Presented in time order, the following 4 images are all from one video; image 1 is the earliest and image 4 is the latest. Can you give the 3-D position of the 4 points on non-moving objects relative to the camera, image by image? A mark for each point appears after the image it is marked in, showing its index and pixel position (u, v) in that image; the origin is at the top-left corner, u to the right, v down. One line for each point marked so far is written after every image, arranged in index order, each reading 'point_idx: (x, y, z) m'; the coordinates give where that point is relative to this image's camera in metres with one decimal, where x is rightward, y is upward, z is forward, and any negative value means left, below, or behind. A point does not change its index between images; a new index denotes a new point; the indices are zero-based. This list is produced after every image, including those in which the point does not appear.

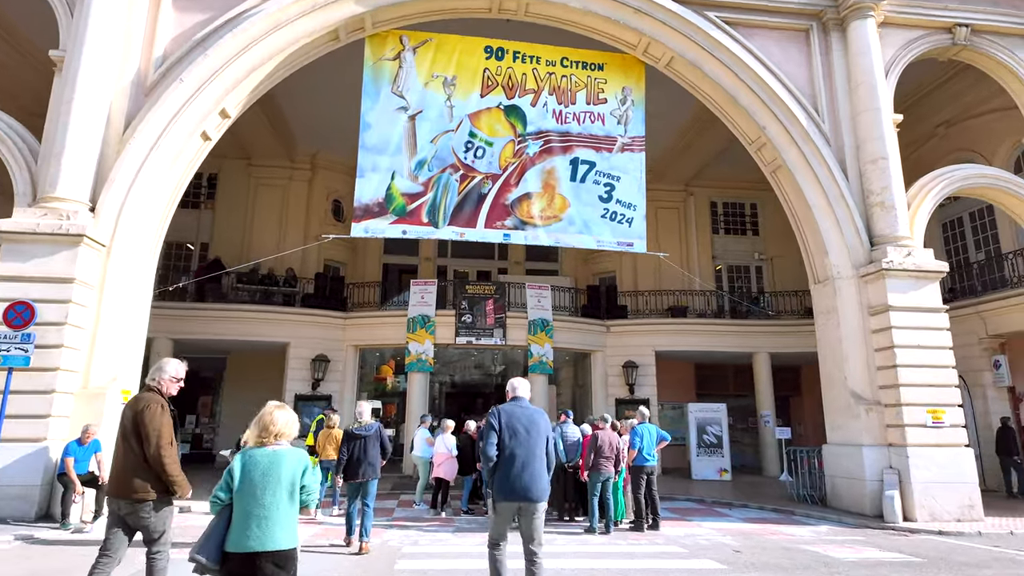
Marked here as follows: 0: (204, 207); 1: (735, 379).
0: (-9.3, +2.5, +17.8) m
1: (+7.0, -2.9, +18.6) m
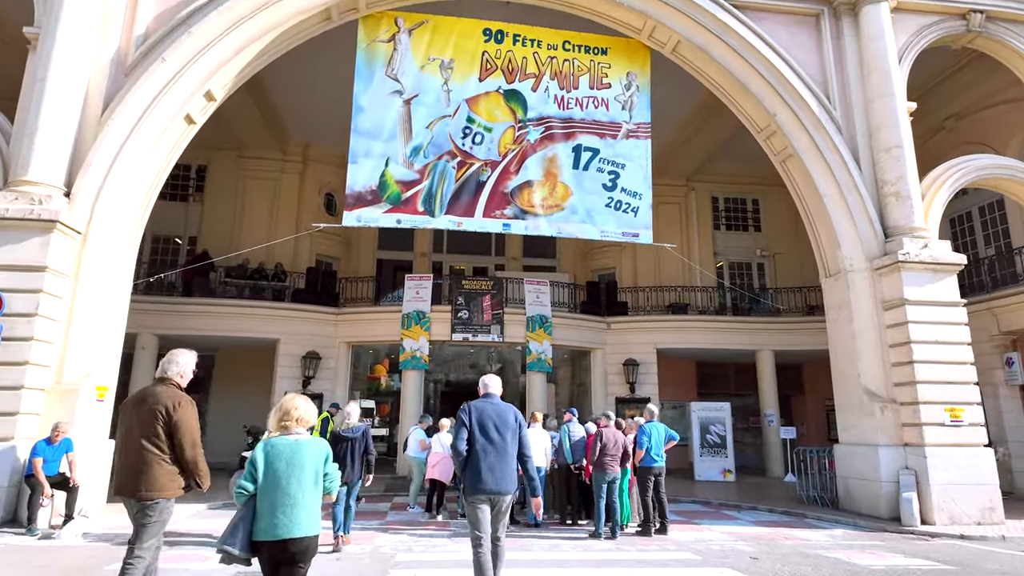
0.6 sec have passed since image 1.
0: (-9.4, +2.6, +17.3) m
1: (+6.9, -2.8, +18.3) m
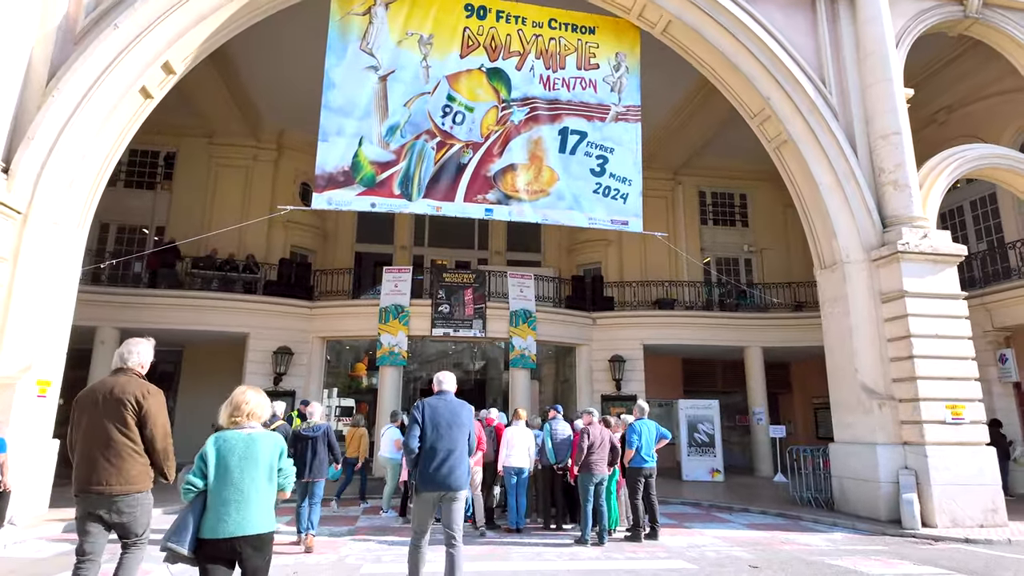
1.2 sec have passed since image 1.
0: (-9.9, +2.8, +16.5) m
1: (+6.4, -2.6, +17.9) m
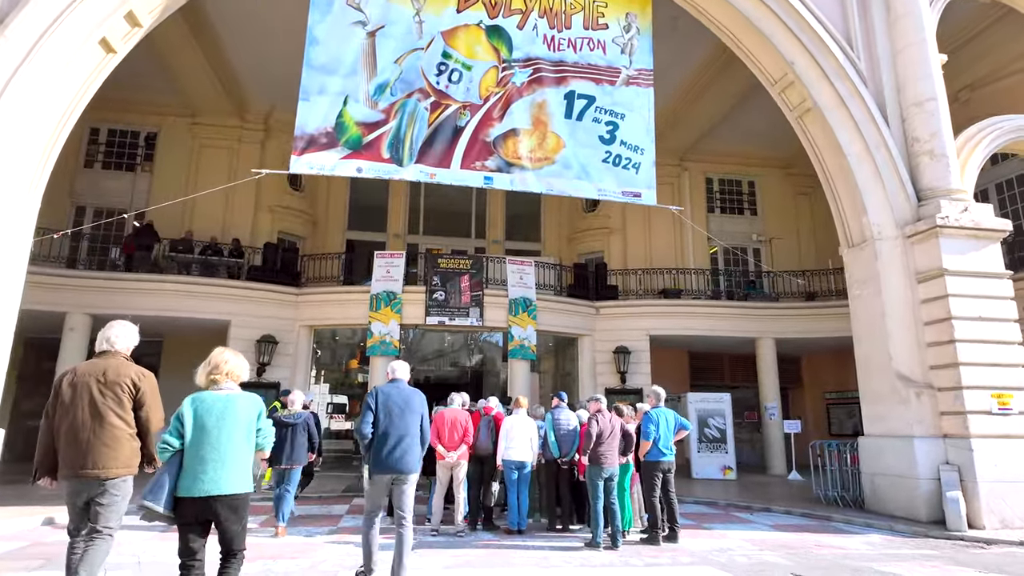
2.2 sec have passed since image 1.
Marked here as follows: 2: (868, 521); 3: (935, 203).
0: (-9.9, +3.2, +15.6) m
1: (+6.4, -2.3, +17.1) m
2: (+4.6, -3.0, +7.6) m
3: (+5.9, +1.2, +8.2) m
